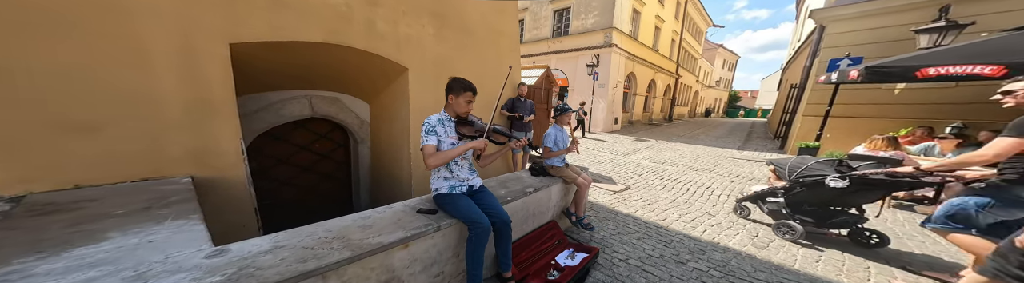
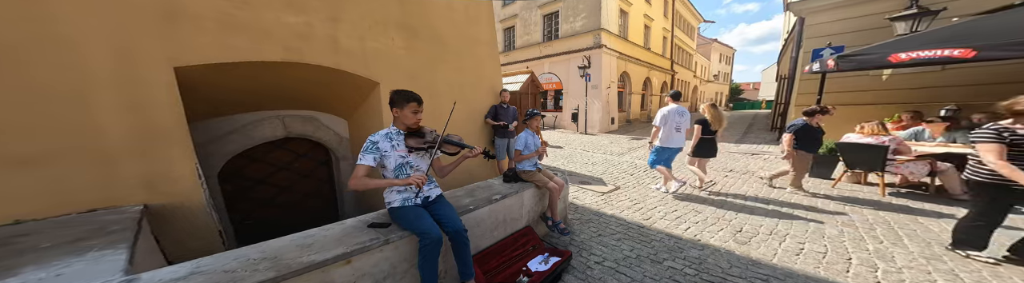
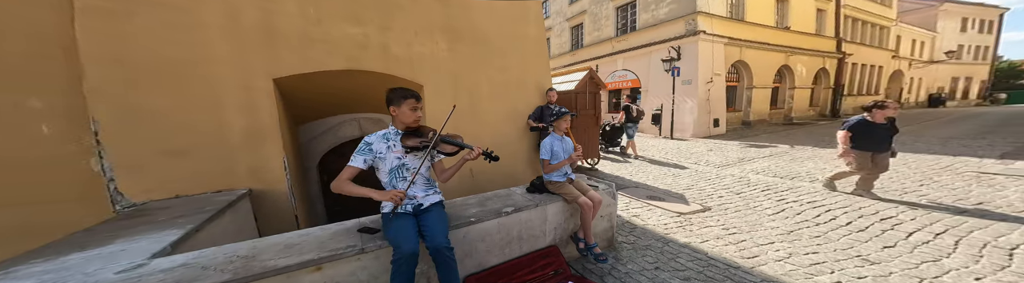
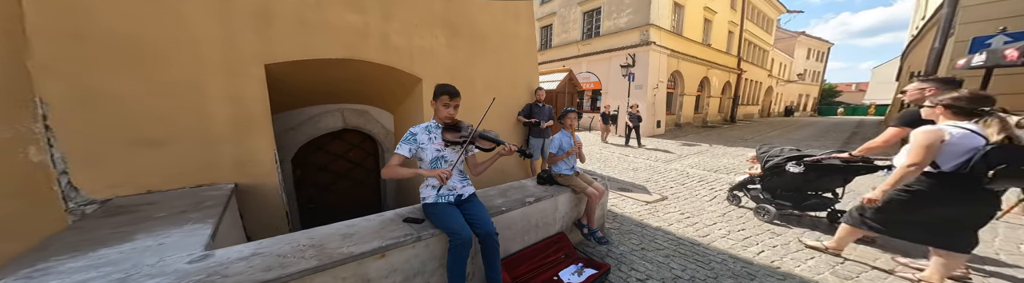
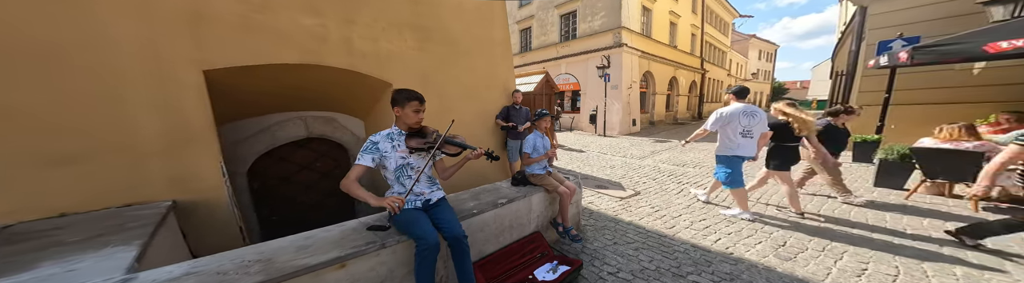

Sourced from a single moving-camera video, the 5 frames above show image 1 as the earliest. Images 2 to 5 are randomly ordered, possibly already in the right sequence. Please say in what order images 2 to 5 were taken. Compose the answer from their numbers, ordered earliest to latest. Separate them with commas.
4, 3, 5, 2
